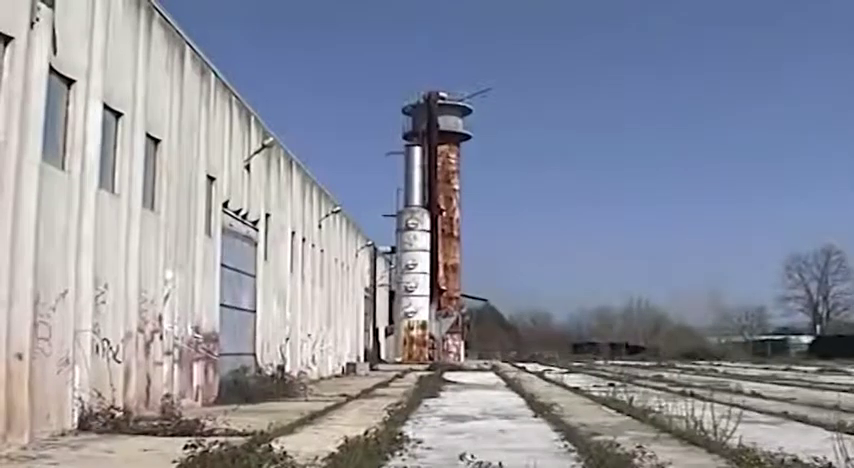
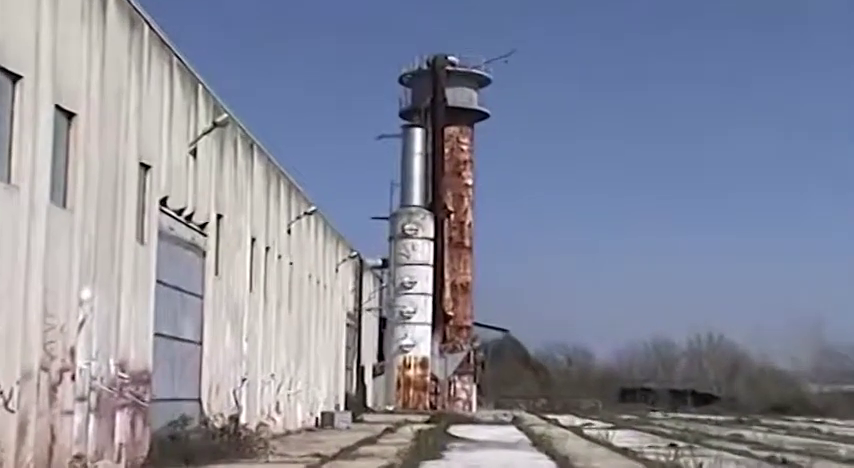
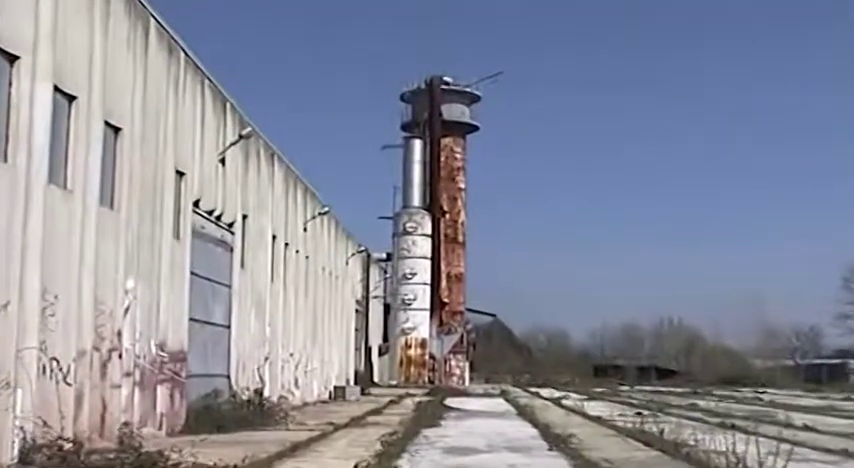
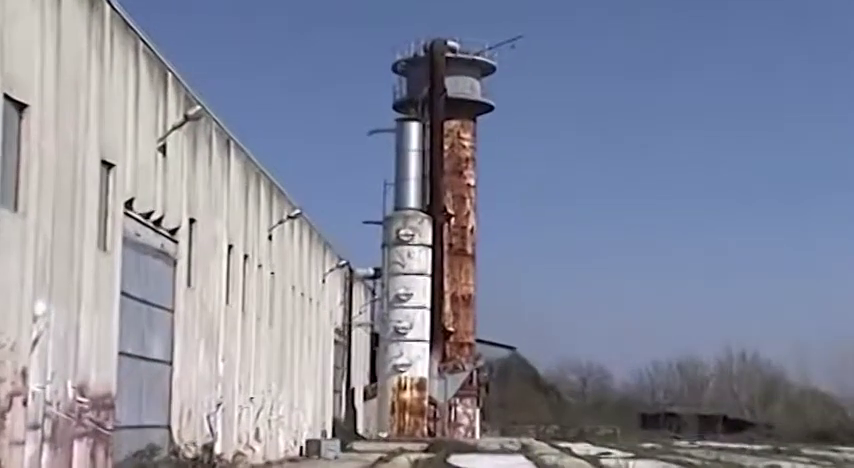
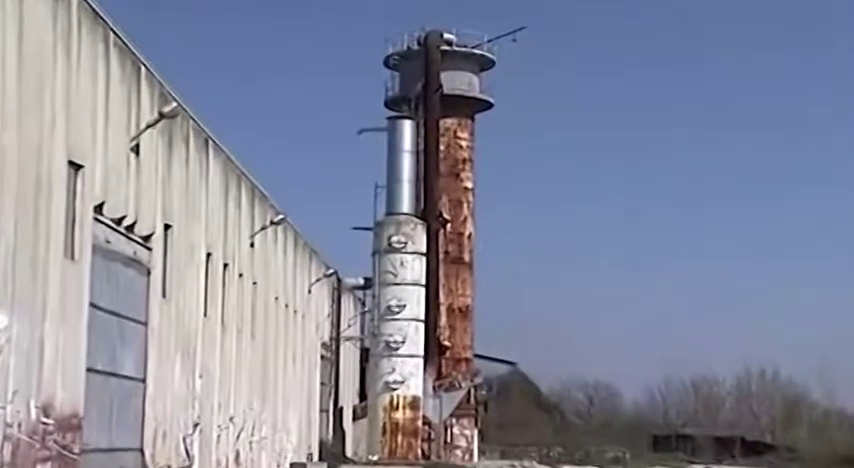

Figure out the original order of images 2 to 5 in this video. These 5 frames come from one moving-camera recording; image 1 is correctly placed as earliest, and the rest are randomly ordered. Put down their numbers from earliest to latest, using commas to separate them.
3, 2, 4, 5
